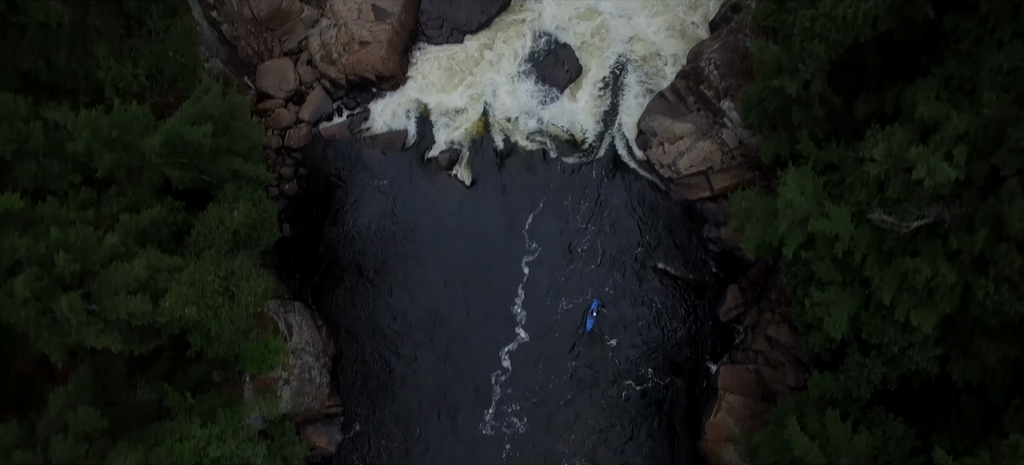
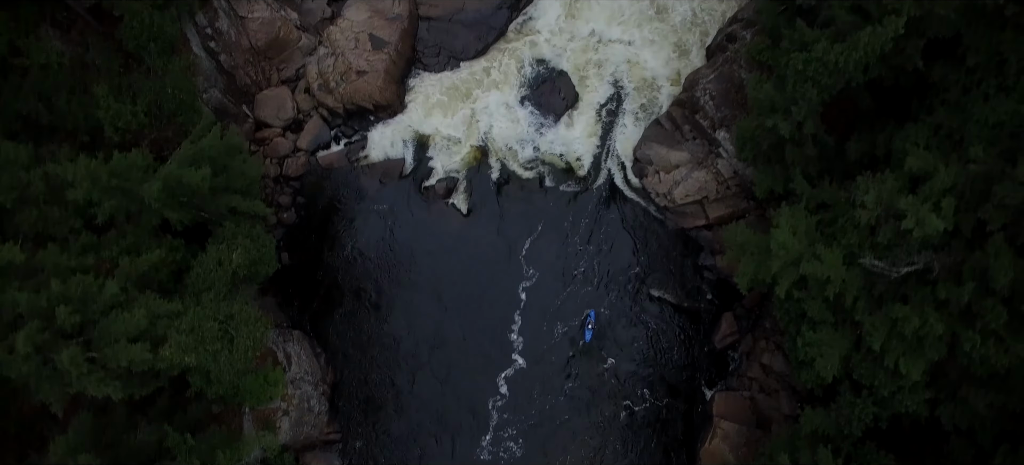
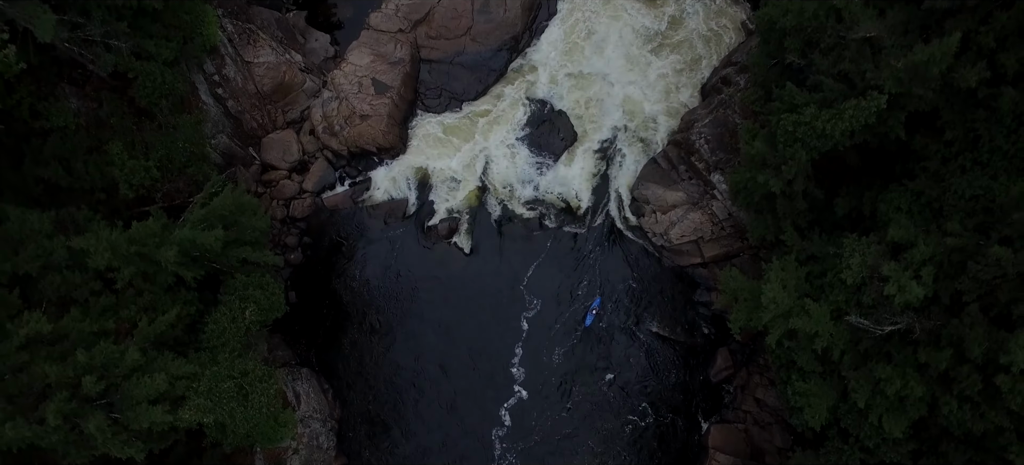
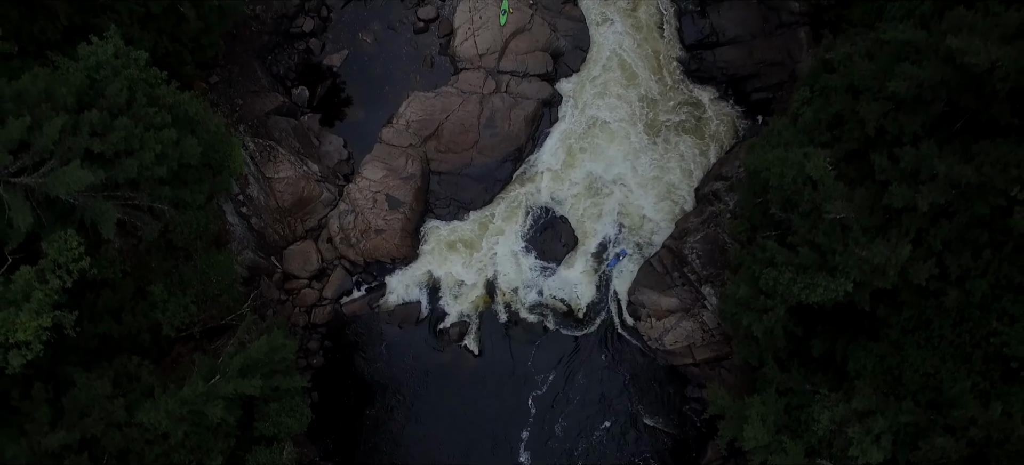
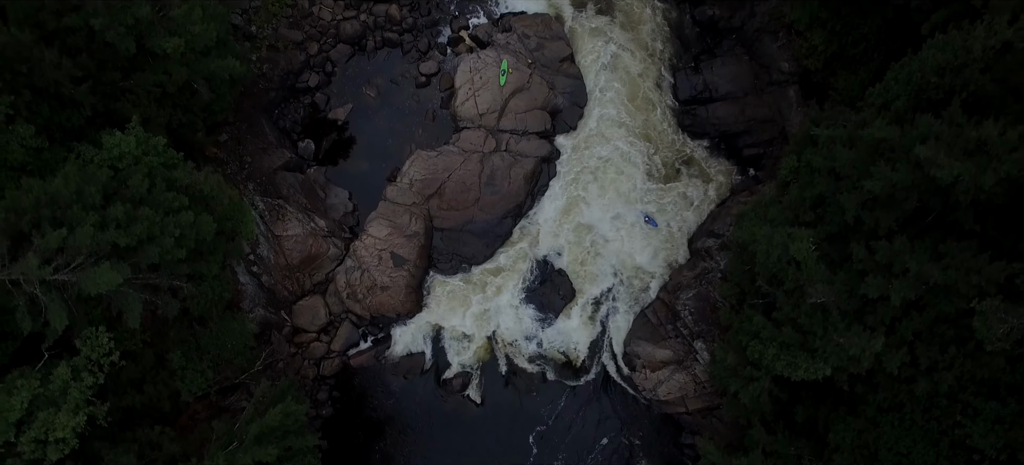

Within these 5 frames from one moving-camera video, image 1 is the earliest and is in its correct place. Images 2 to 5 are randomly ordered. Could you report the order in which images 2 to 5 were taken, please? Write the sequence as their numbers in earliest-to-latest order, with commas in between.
2, 3, 4, 5
